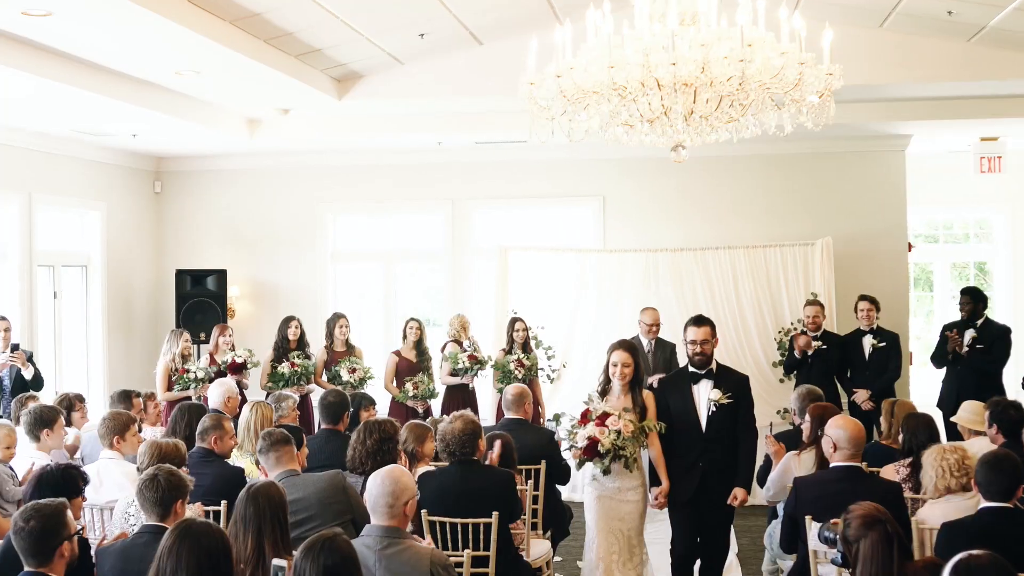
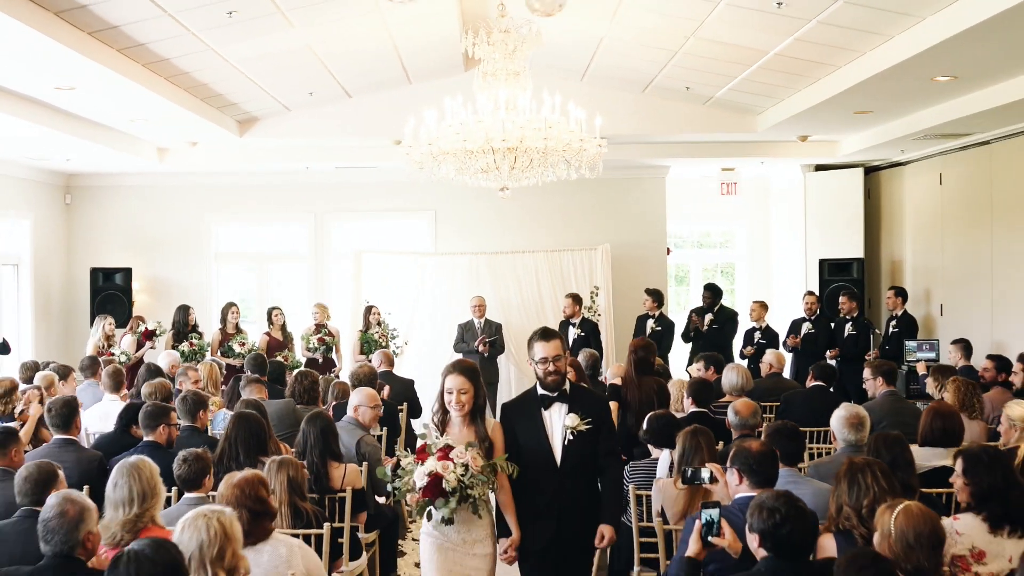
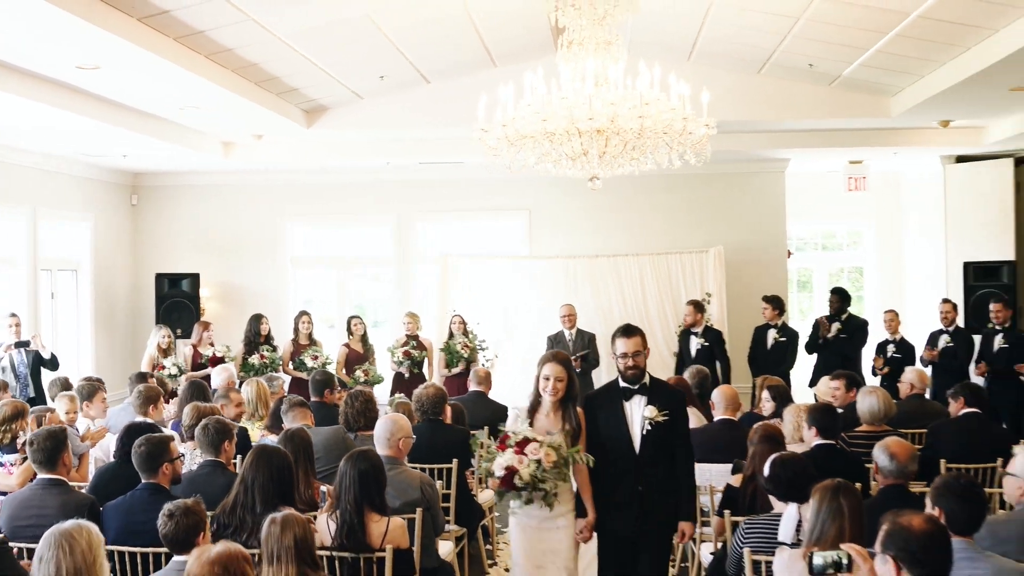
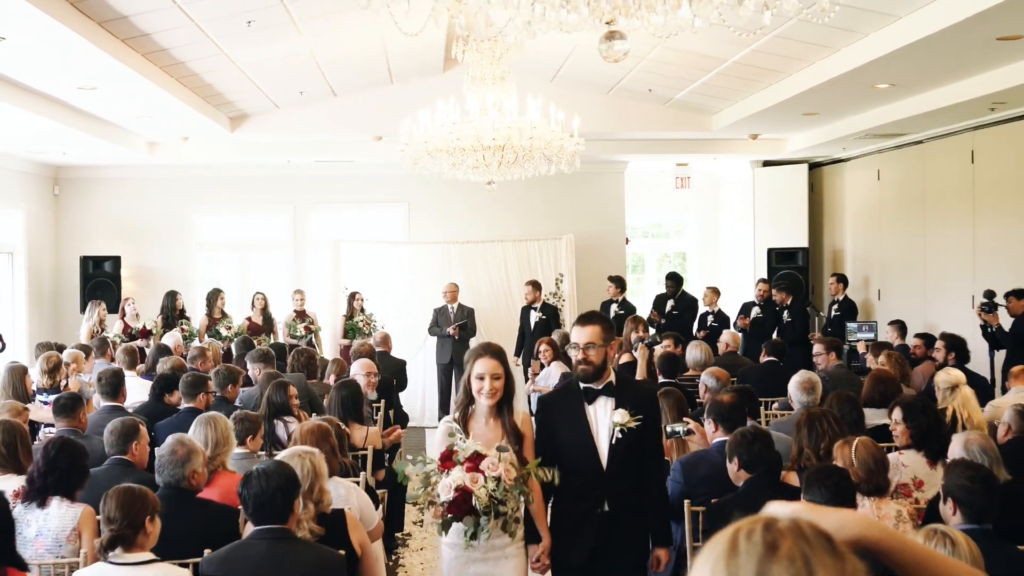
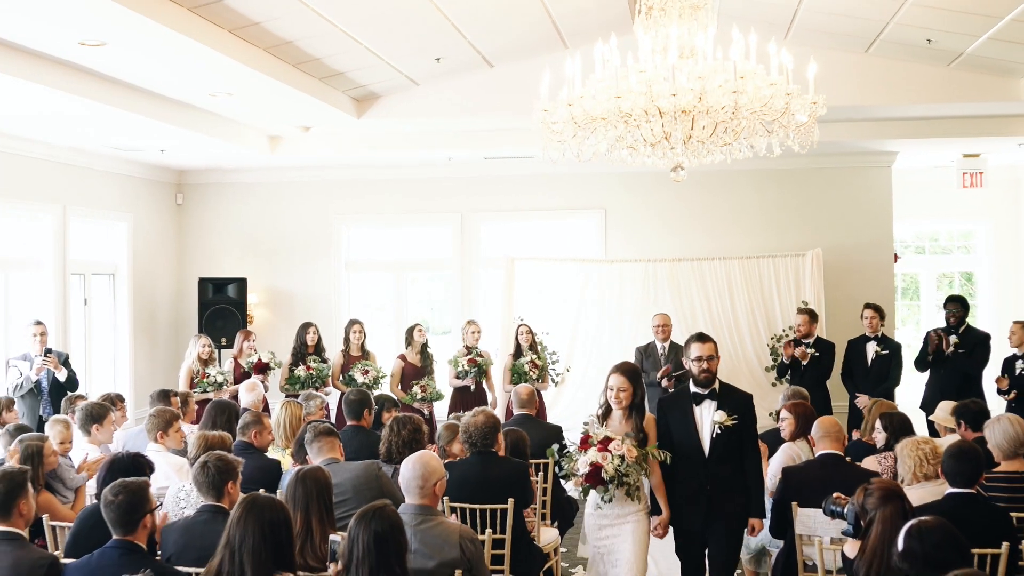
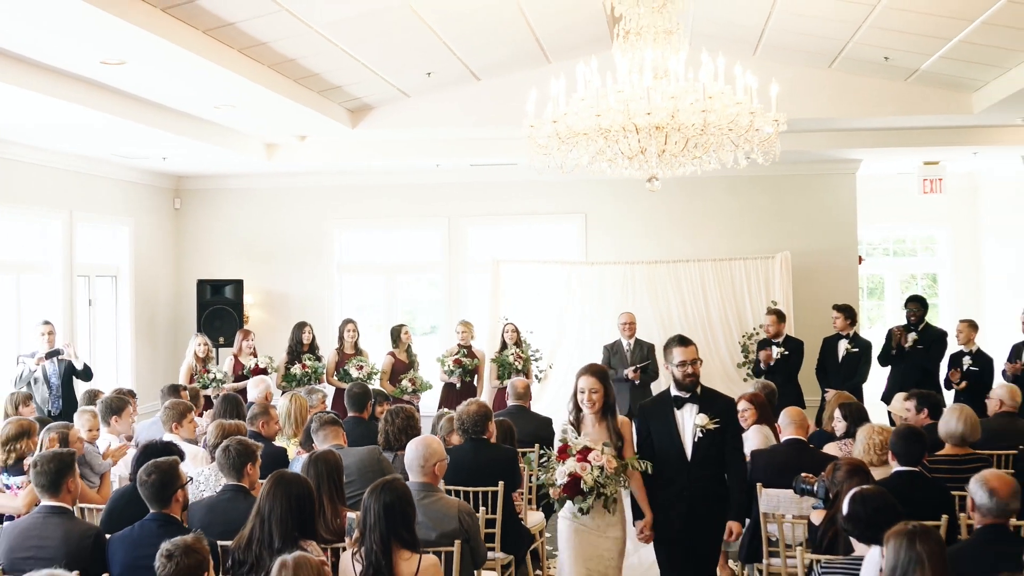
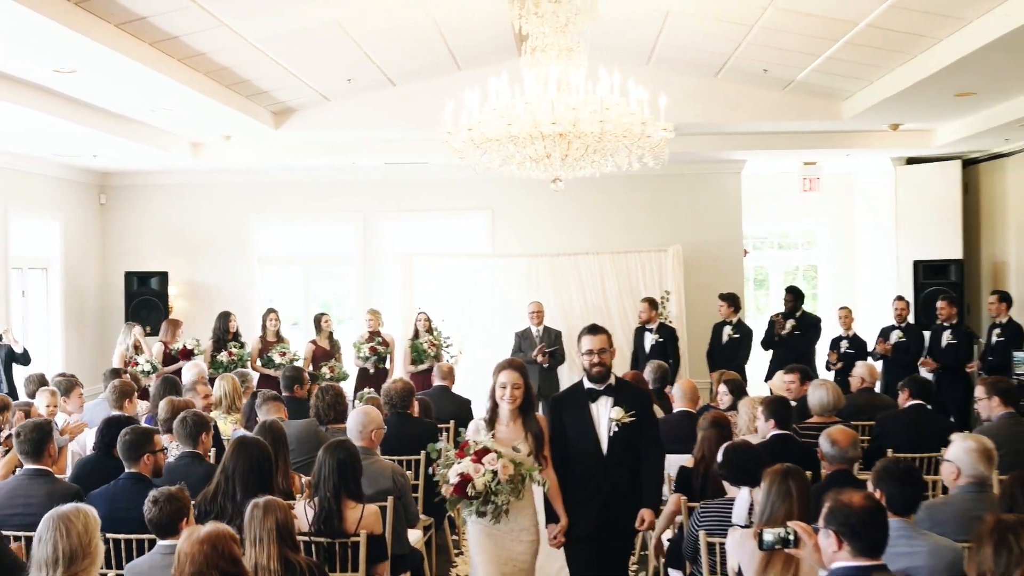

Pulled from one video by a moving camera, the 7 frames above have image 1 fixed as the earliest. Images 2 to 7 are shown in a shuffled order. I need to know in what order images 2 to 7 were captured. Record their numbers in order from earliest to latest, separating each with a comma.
5, 6, 3, 7, 2, 4
